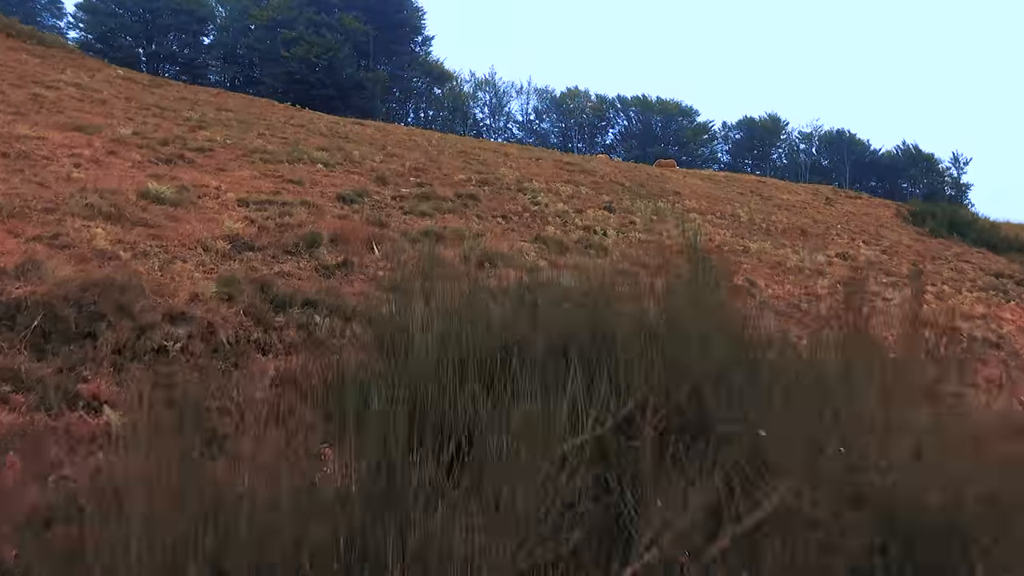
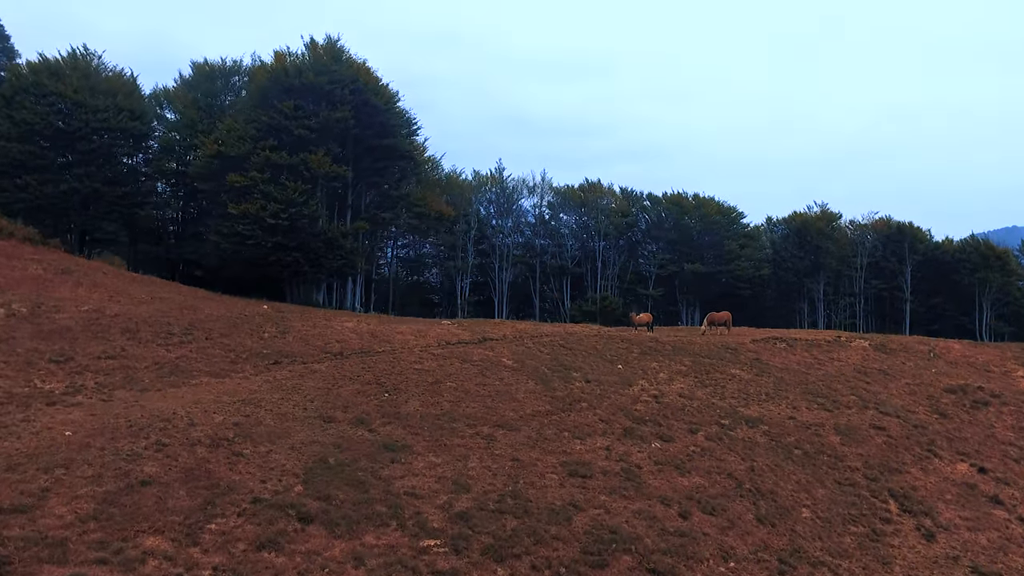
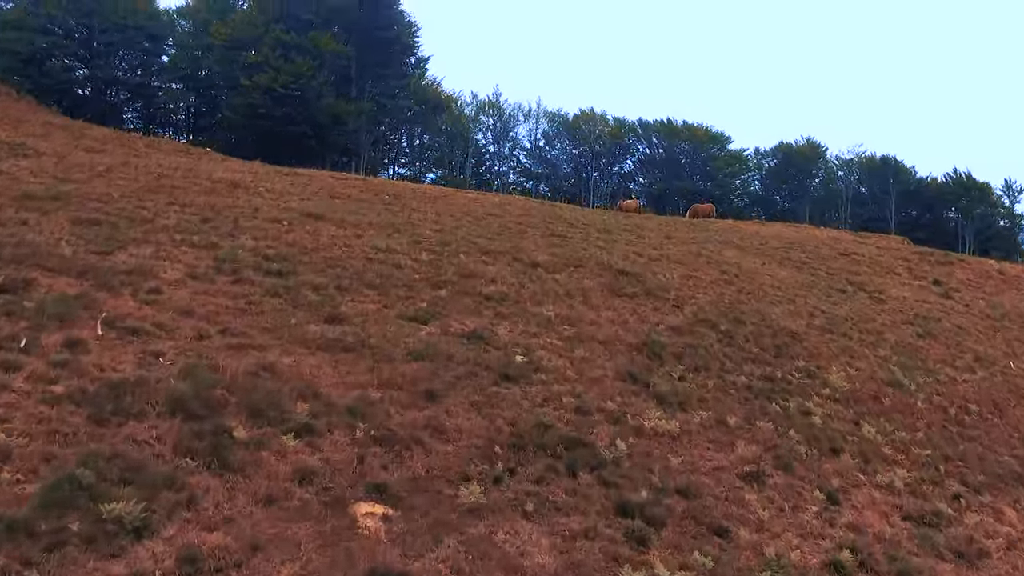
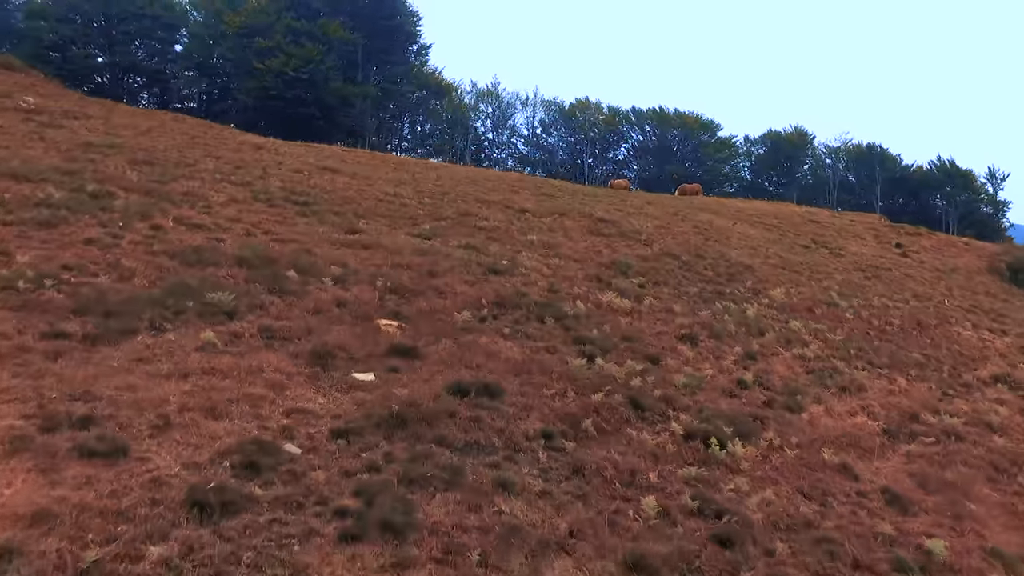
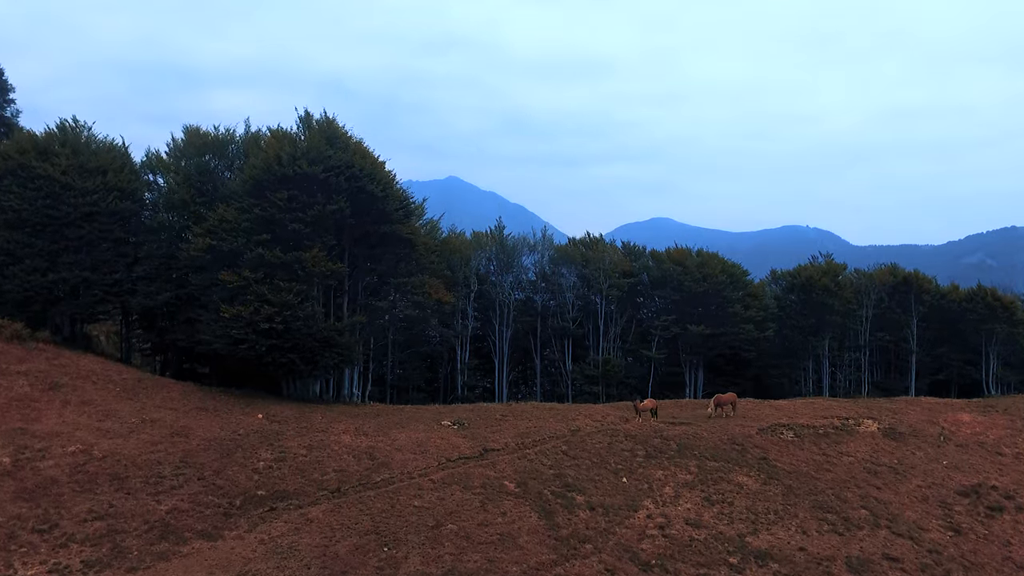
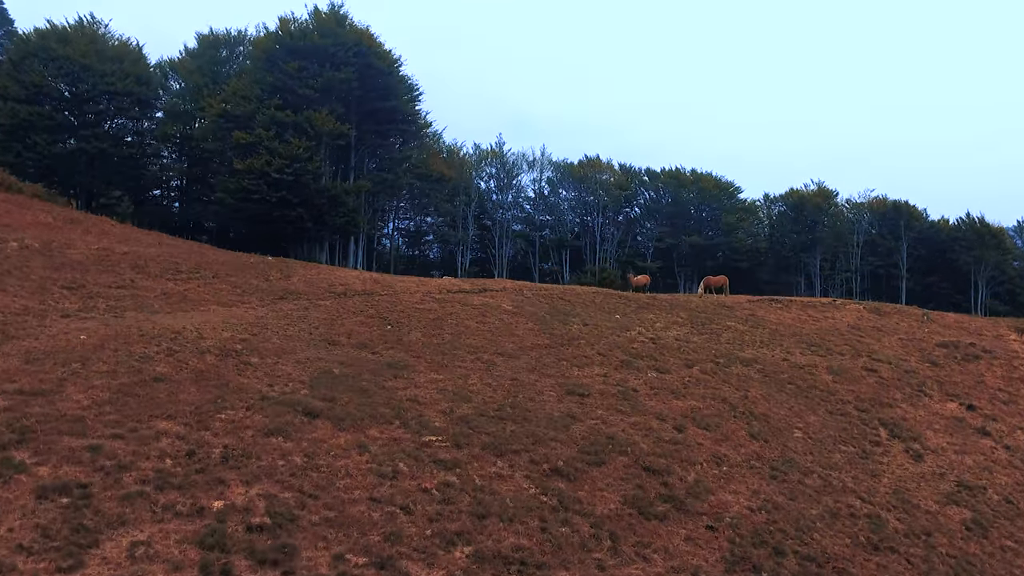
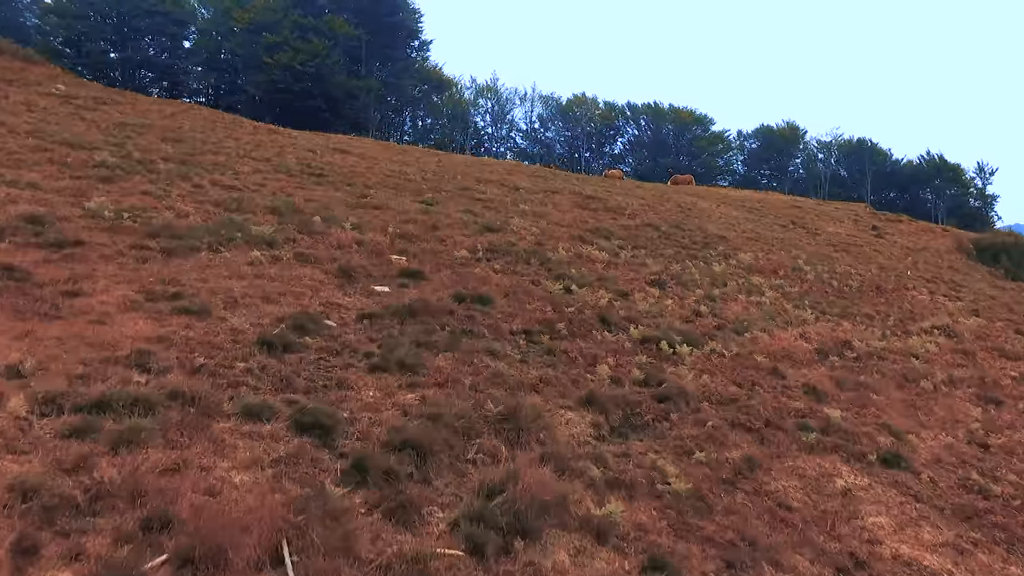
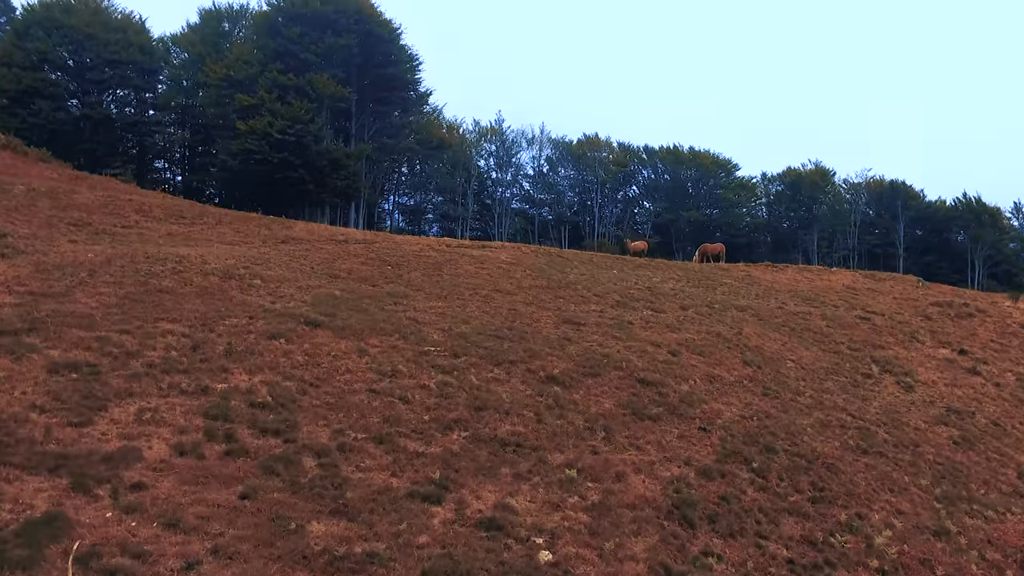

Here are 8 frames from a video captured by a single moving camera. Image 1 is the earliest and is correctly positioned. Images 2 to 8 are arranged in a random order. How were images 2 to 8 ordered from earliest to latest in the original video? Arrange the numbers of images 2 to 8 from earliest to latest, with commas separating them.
7, 4, 3, 8, 6, 2, 5
